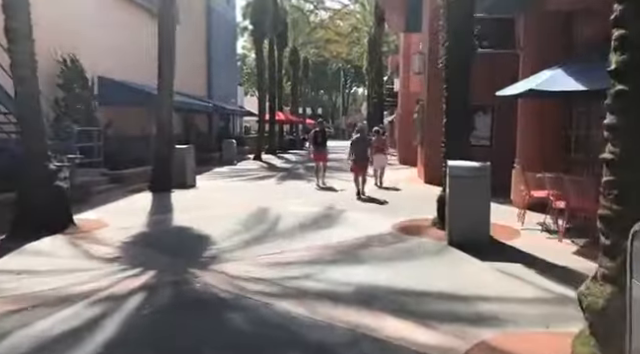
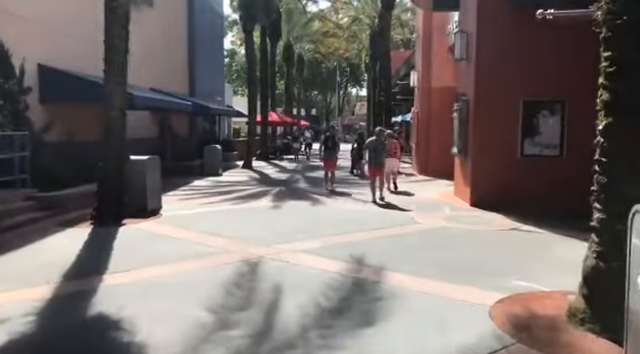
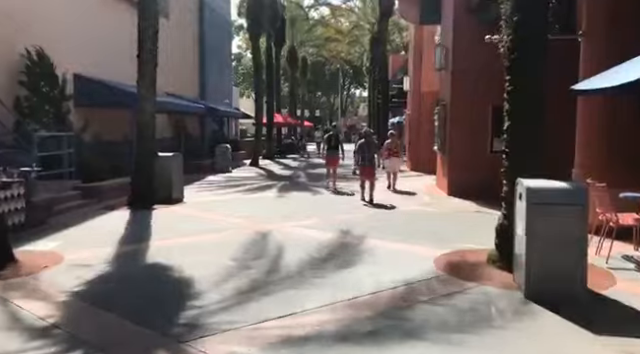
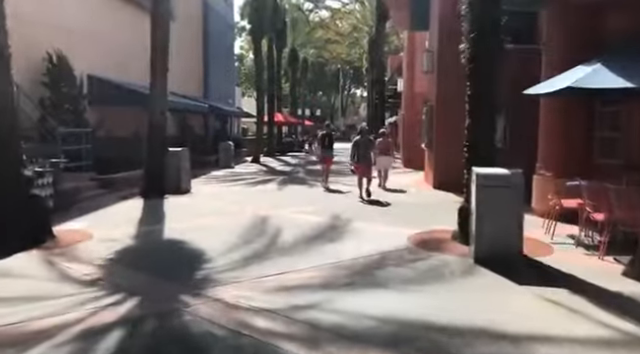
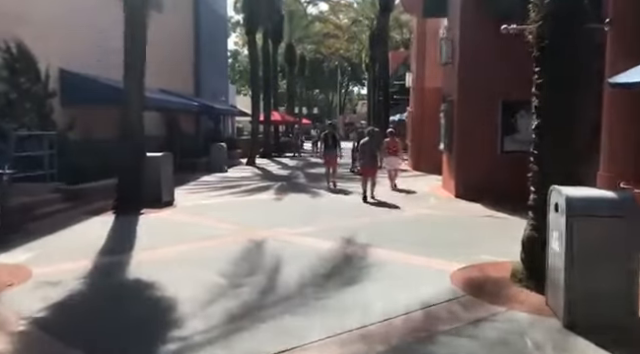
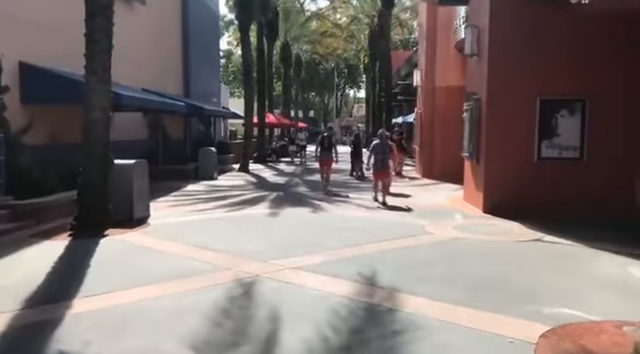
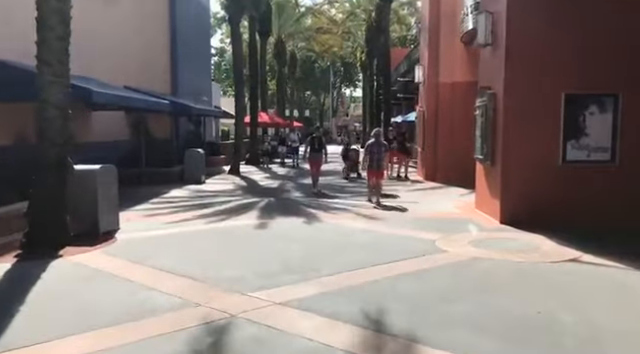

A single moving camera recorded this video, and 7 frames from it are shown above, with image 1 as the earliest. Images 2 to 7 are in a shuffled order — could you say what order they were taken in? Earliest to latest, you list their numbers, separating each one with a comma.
4, 3, 5, 2, 6, 7
